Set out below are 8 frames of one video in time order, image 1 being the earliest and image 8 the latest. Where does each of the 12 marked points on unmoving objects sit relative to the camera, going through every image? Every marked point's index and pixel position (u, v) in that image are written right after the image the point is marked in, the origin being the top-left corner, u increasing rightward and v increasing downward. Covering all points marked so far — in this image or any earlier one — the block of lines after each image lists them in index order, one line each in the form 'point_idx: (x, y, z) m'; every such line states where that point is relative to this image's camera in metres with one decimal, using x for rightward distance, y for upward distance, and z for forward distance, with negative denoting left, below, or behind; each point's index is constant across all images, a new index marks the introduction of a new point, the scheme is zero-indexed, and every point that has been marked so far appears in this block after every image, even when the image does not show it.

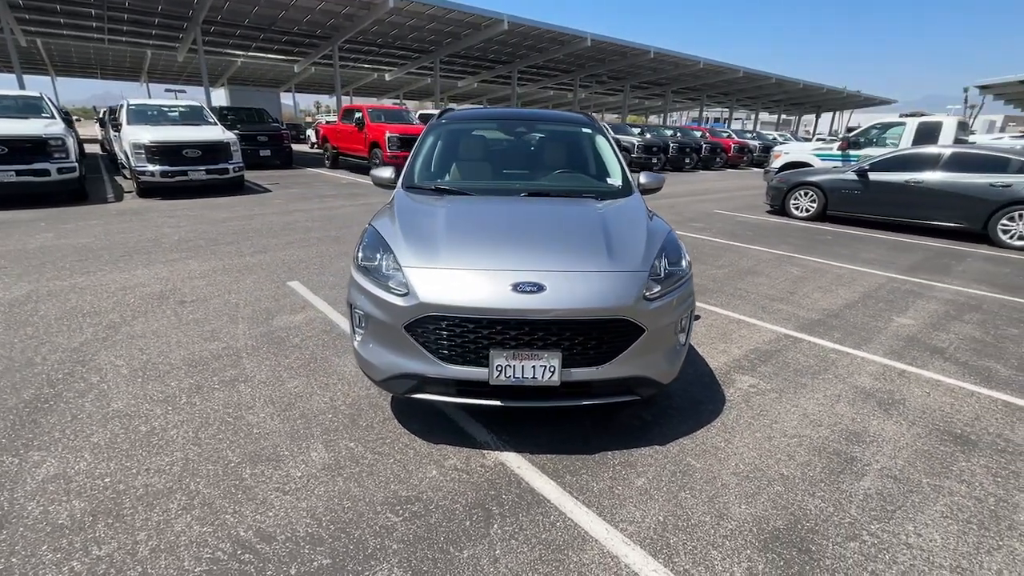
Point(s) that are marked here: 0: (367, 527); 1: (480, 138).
0: (-0.6, -1.1, +2.2) m
1: (-0.2, +1.3, +4.2) m
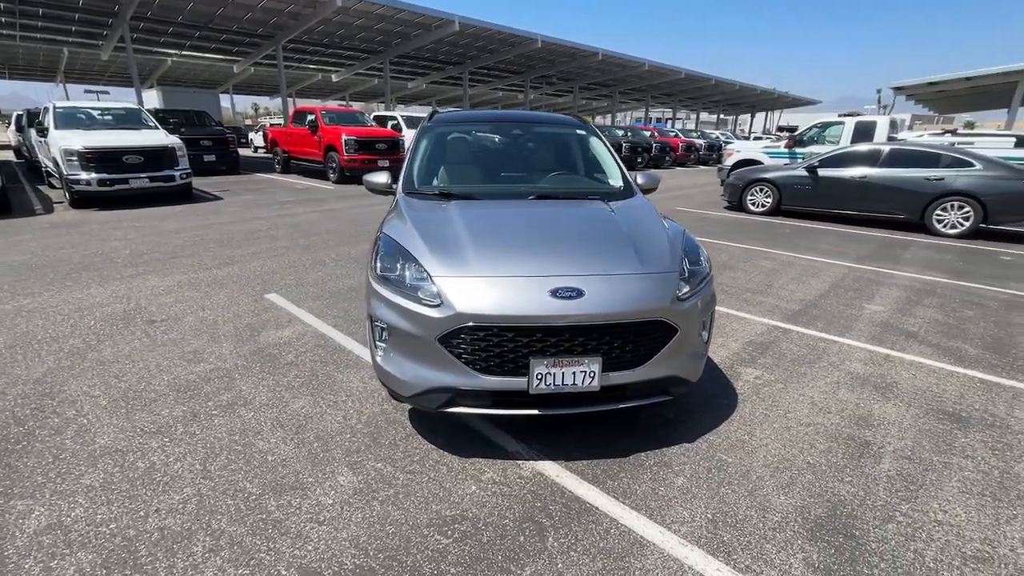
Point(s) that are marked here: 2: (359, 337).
0: (-0.4, -1.1, +2.0) m
1: (-0.3, +1.3, +4.1) m
2: (-1.3, -0.4, +4.1) m
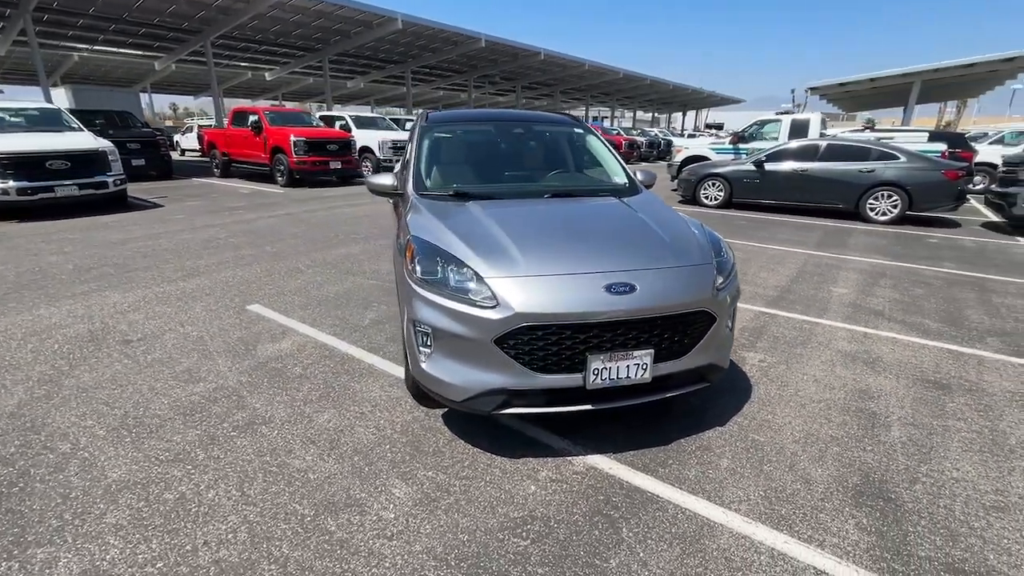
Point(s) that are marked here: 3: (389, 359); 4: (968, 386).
0: (0.0, -1.1, +2.0) m
1: (-0.3, +1.3, +4.1) m
2: (-1.2, -0.5, +4.0) m
3: (-1.0, -0.6, +3.7) m
4: (+3.3, -0.7, +3.4) m
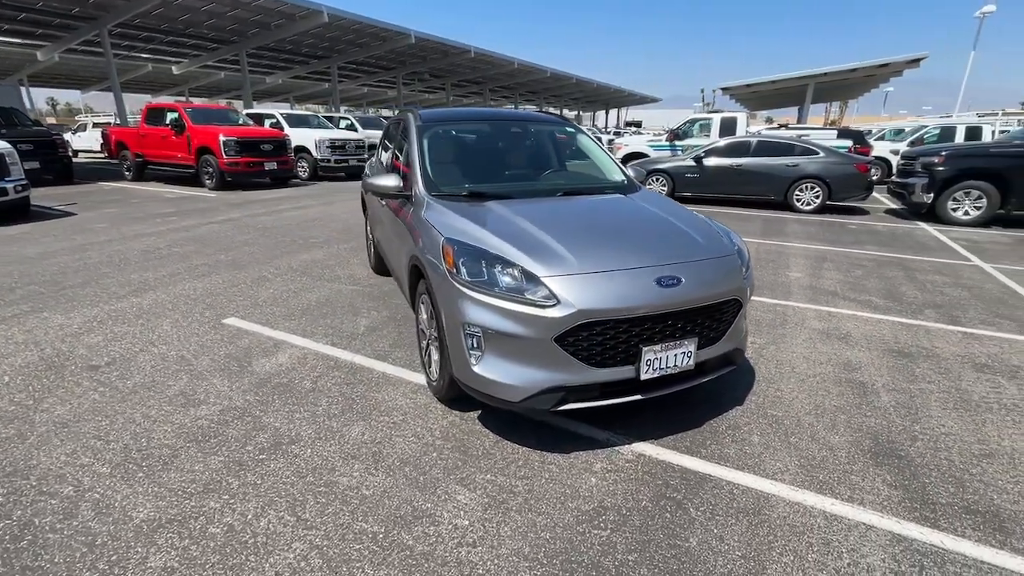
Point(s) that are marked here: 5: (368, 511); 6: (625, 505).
0: (+0.3, -1.1, +2.1) m
1: (-0.3, +1.3, +4.1) m
2: (-1.1, -0.5, +3.8) m
3: (-0.9, -0.6, +3.6) m
4: (+3.4, -0.5, +3.9) m
5: (-0.7, -1.1, +2.2) m
6: (+0.6, -1.1, +2.3) m
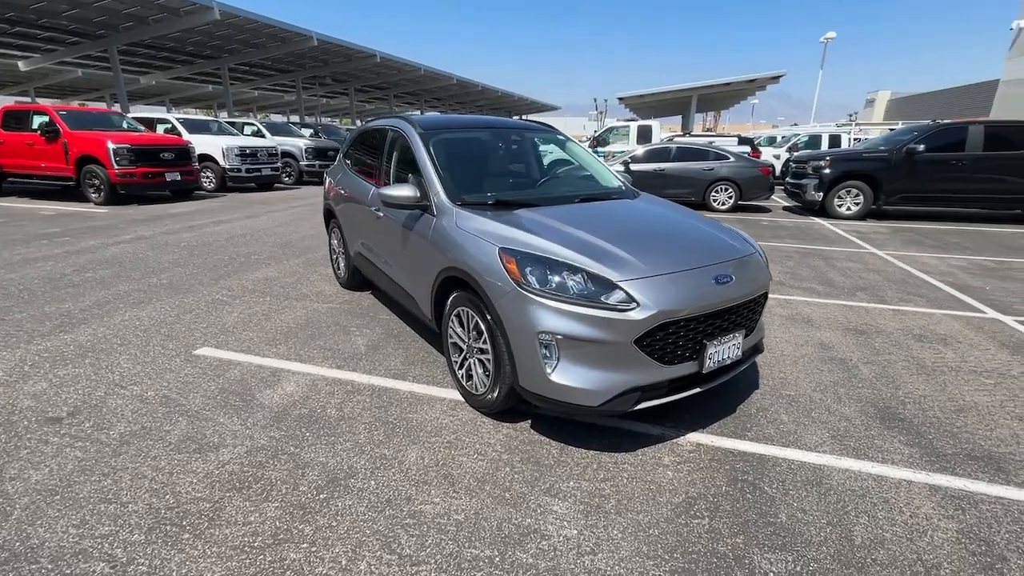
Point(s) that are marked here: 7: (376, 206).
0: (+0.8, -1.1, +2.2) m
1: (-0.3, +1.2, +4.0) m
2: (-1.0, -0.6, +3.6) m
3: (-0.6, -0.7, +3.5) m
4: (+3.5, -0.4, +4.6) m
5: (-0.2, -1.1, +2.1) m
6: (+1.0, -1.0, +2.4) m
7: (-1.2, +0.7, +4.1) m
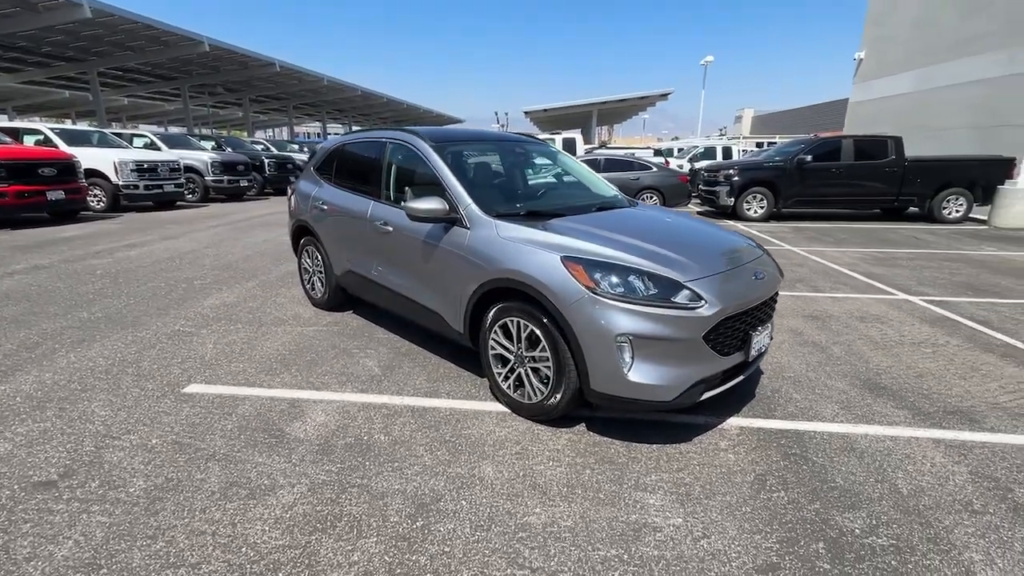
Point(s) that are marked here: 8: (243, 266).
0: (+1.4, -1.1, +2.4) m
1: (-0.2, +1.1, +4.0) m
2: (-0.7, -0.8, +3.5) m
3: (-0.4, -0.8, +3.4) m
4: (+3.5, -0.3, +5.3) m
5: (+0.3, -1.2, +2.2) m
6: (+1.5, -1.0, +2.7) m
7: (-1.1, +0.6, +4.0) m
8: (-4.0, +0.3, +7.1) m
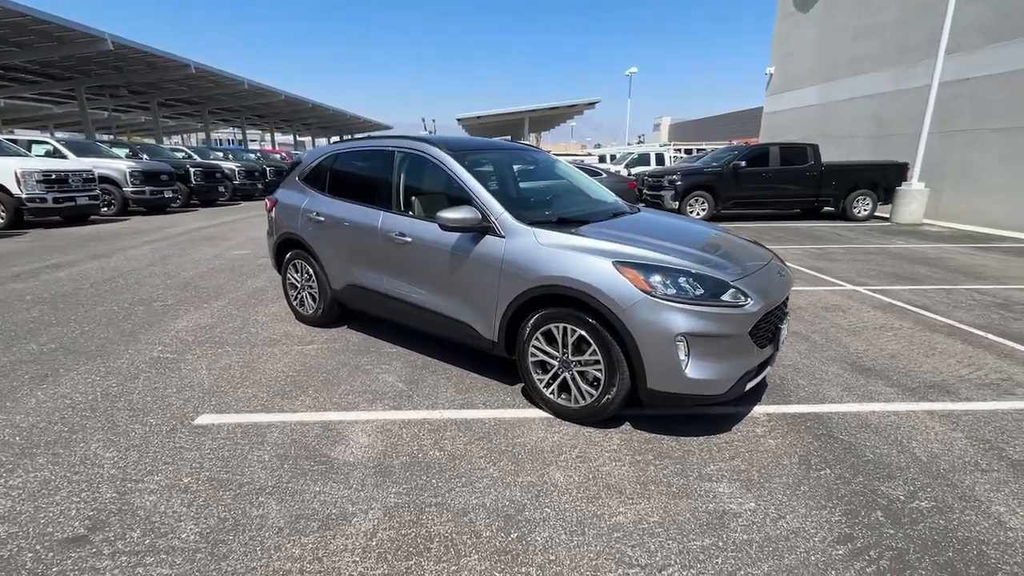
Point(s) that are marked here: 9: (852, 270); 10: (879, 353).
0: (+1.8, -1.1, +2.6) m
1: (-0.1, +1.0, +4.1) m
2: (-0.5, -0.8, +3.4) m
3: (-0.1, -0.8, +3.4) m
4: (+3.4, -0.2, +5.8) m
5: (+0.8, -1.2, +2.3) m
6: (+1.8, -1.0, +2.9) m
7: (-1.0, +0.5, +3.9) m
8: (-4.3, +0.1, +6.5) m
9: (+5.6, +0.3, +7.8) m
10: (+3.4, -0.6, +4.3) m
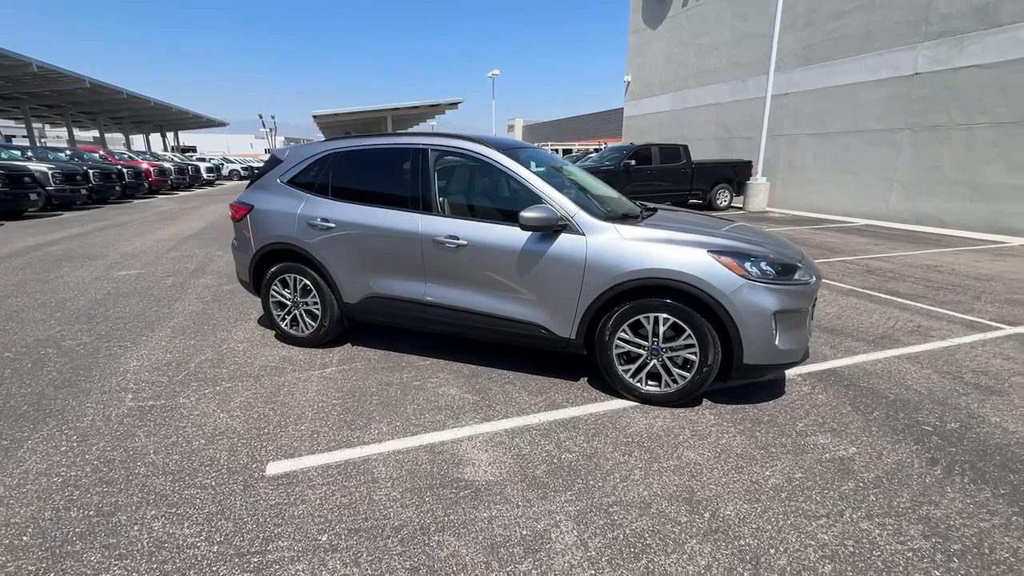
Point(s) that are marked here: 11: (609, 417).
0: (+2.6, -0.9, +3.2) m
1: (+0.2, +1.0, +4.0) m
2: (+0.2, -0.8, +3.3) m
3: (+0.5, -0.8, +3.4) m
4: (+3.2, 0.0, +6.7) m
5: (+1.7, -1.1, +2.6) m
6: (+2.5, -0.8, +3.5) m
7: (-0.5, +0.4, +3.6) m
8: (-4.4, -0.3, +5.3) m
9: (+4.6, +0.7, +9.2) m
10: (+3.6, -0.3, +5.3) m
11: (+0.7, -0.9, +3.2) m
